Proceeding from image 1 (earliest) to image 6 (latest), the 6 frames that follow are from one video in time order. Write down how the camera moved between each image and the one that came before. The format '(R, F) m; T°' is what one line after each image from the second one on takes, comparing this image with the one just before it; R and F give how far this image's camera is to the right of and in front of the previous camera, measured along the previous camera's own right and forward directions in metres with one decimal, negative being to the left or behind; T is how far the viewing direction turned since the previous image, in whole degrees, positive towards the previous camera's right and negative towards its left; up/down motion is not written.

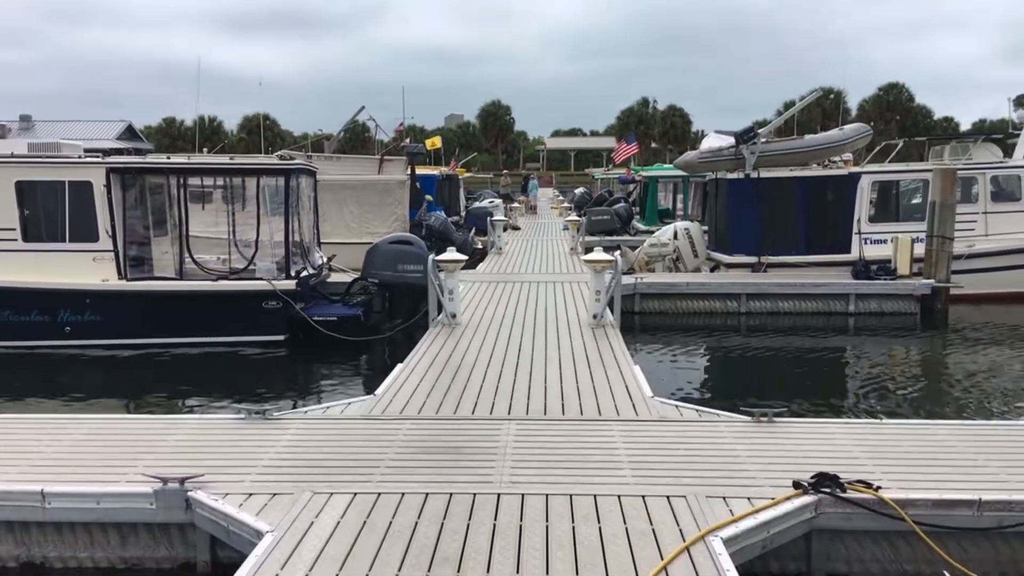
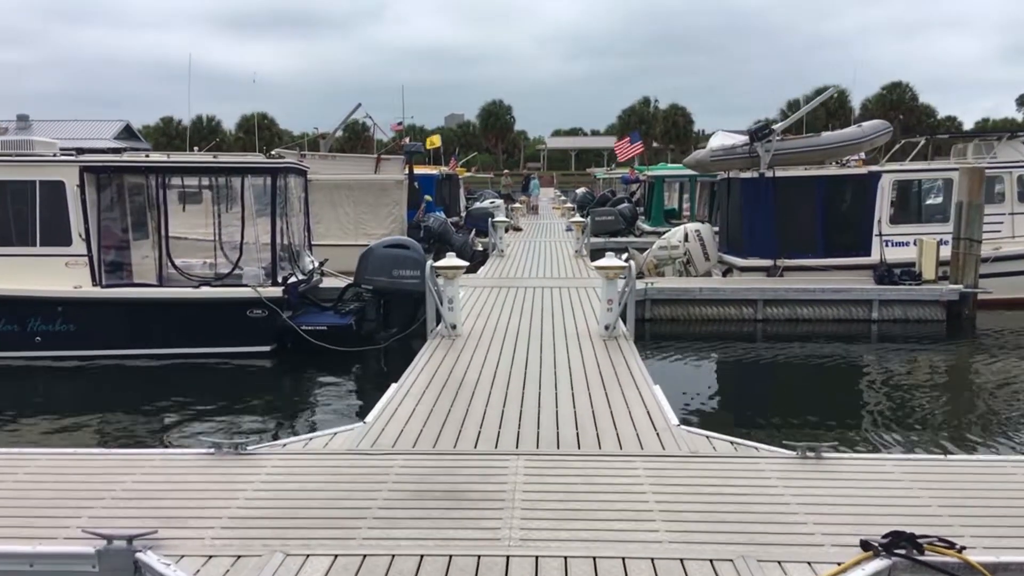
(0.0, +0.7) m; 0°
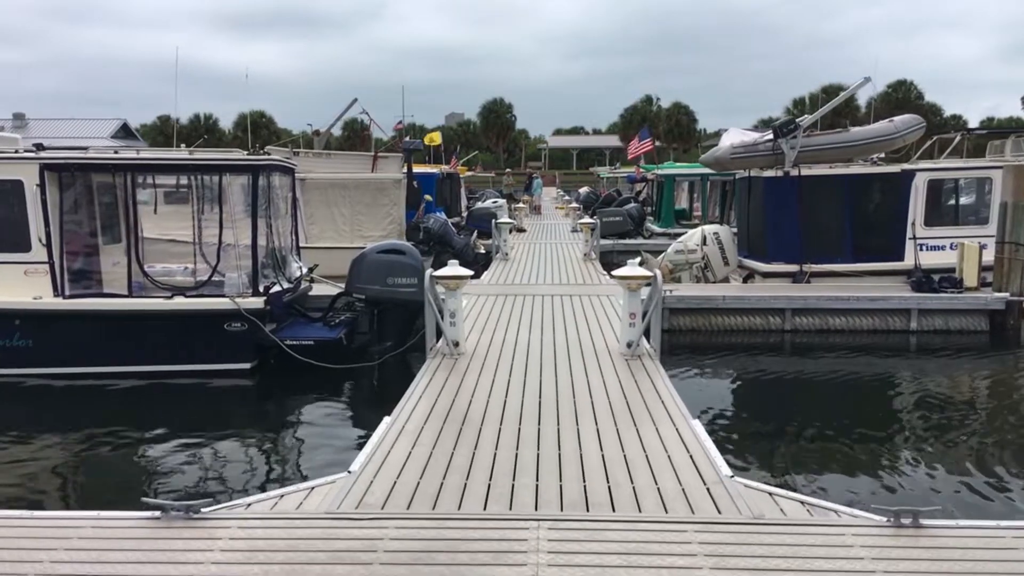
(-0.1, +0.9) m; 0°
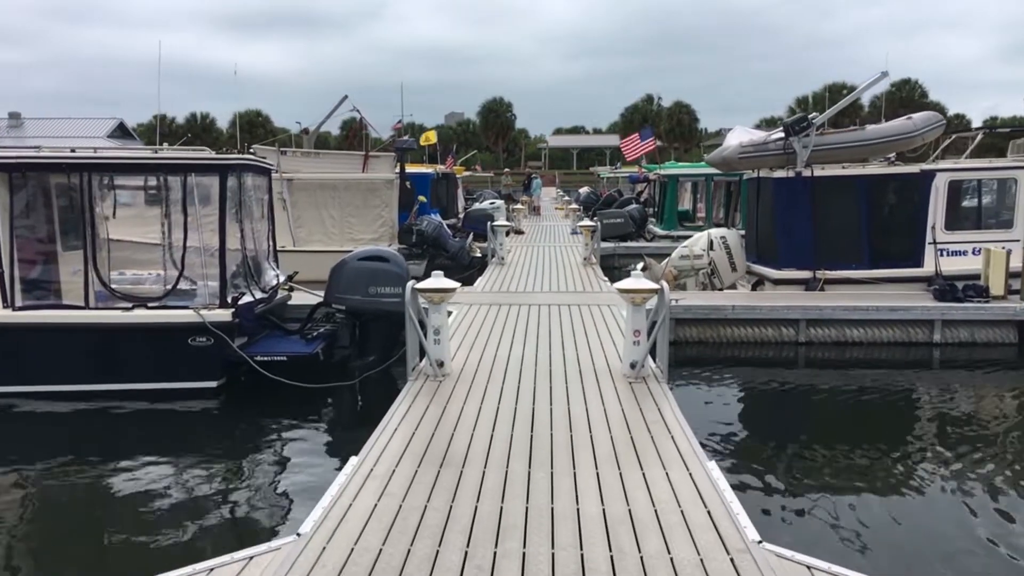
(+0.1, +0.7) m; 0°
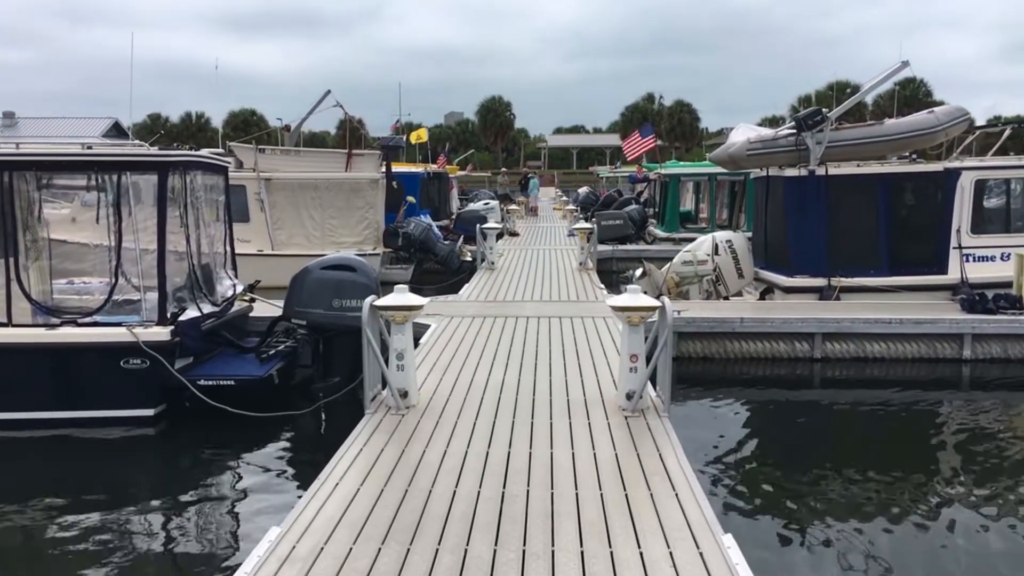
(+0.2, +0.9) m; 0°
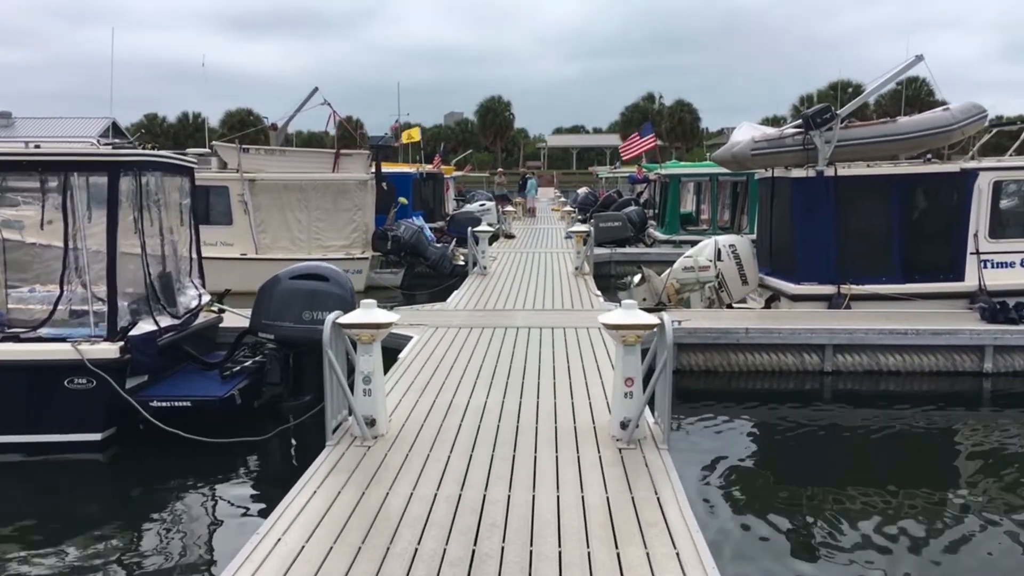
(+0.1, +0.6) m; 0°
